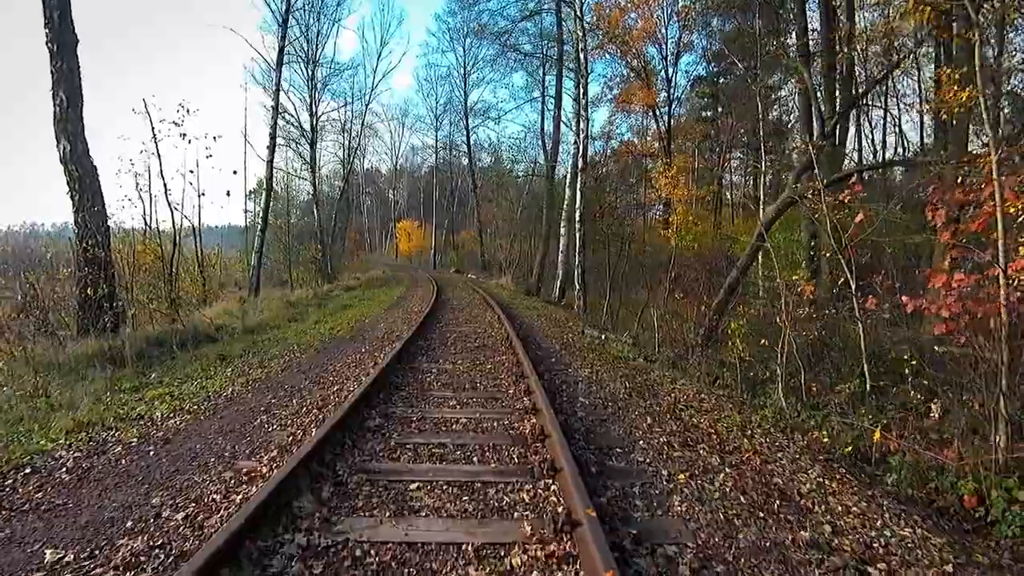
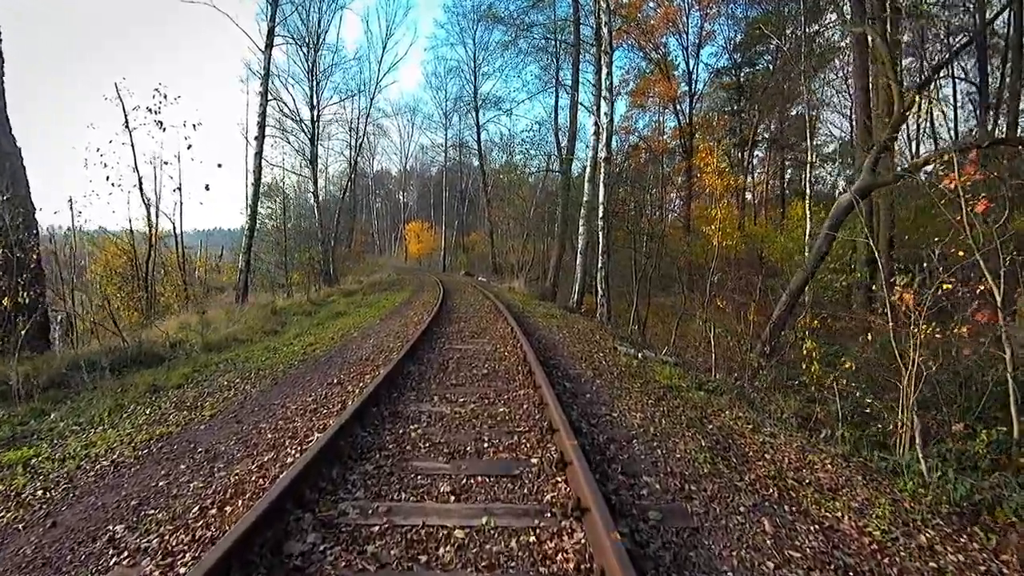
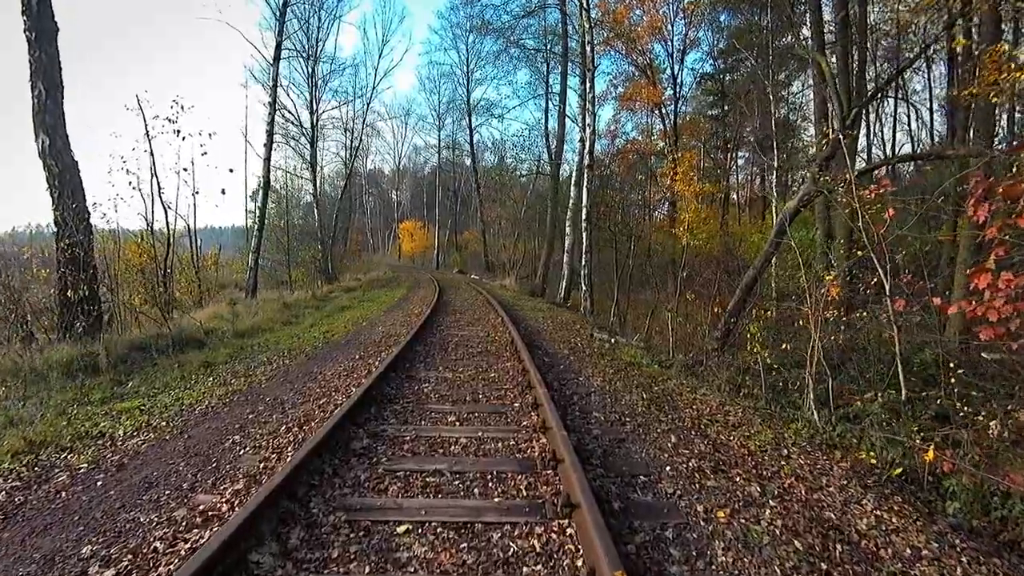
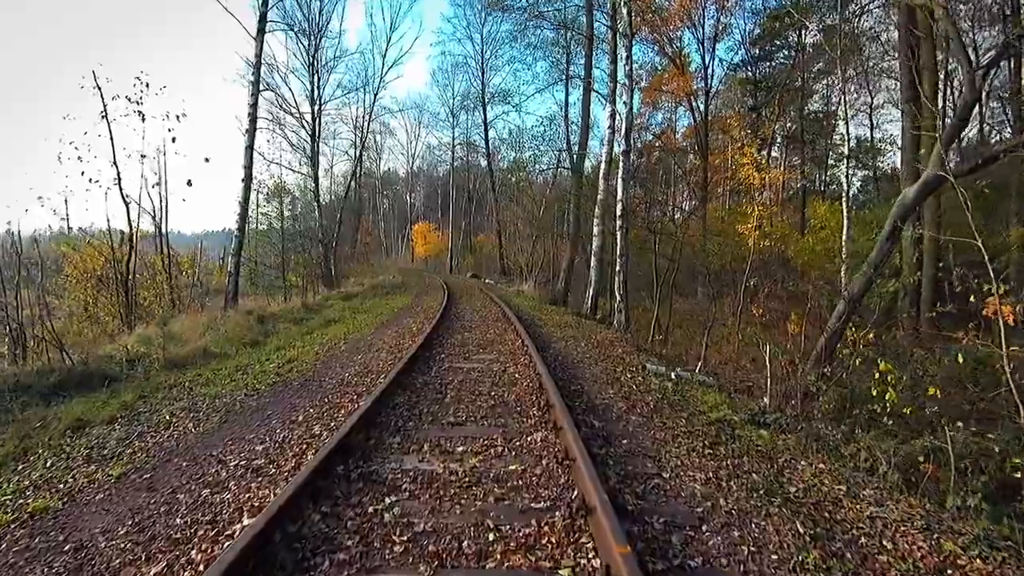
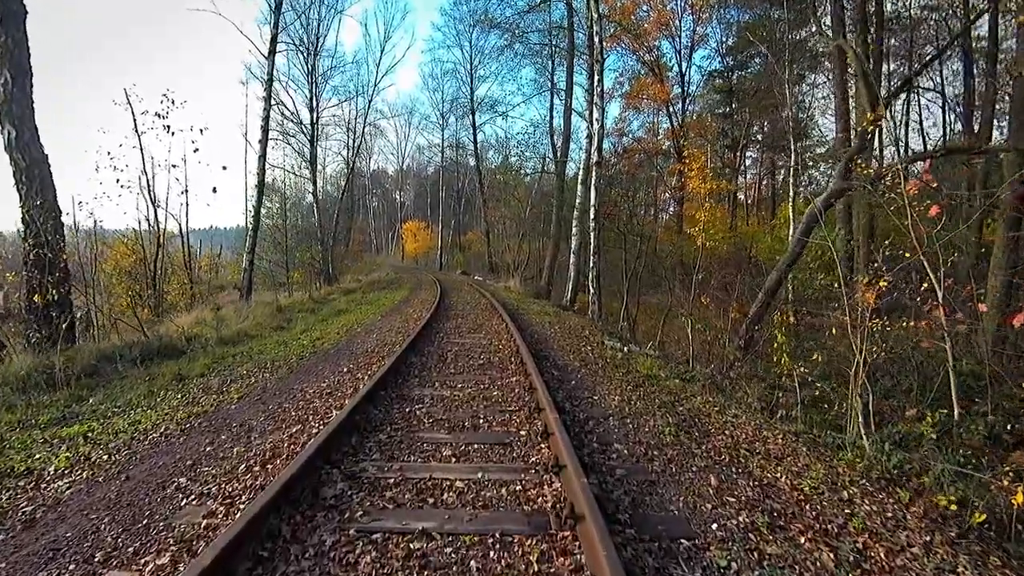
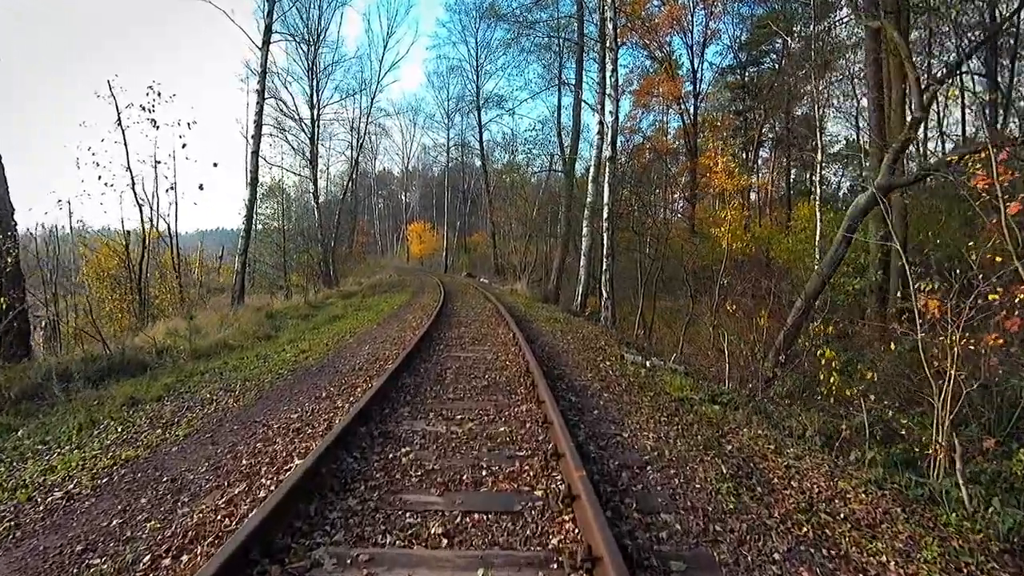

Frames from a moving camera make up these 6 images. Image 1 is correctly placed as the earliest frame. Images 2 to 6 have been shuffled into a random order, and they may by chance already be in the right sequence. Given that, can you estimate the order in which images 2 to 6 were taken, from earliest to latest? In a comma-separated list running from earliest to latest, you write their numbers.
3, 5, 2, 6, 4
